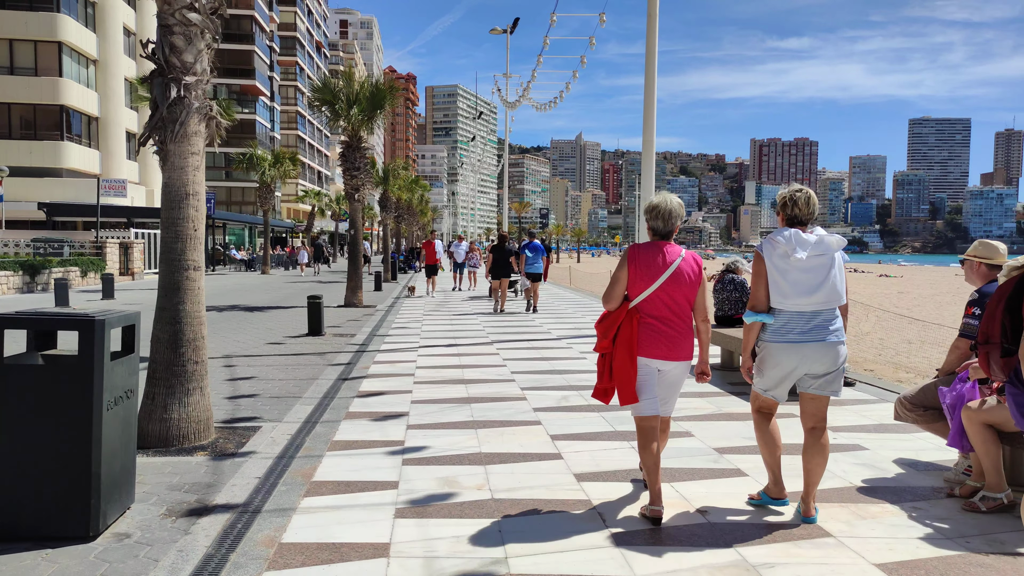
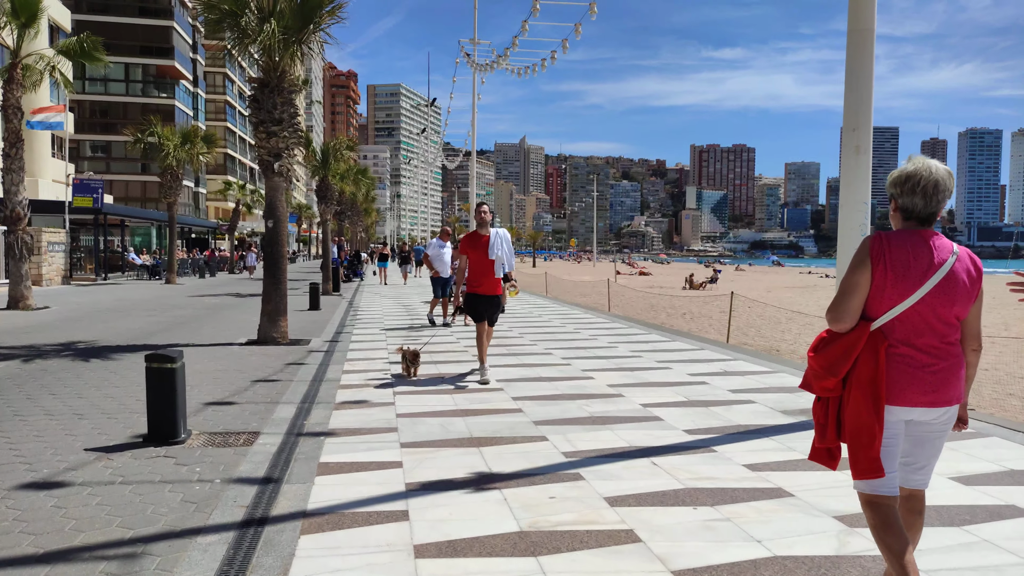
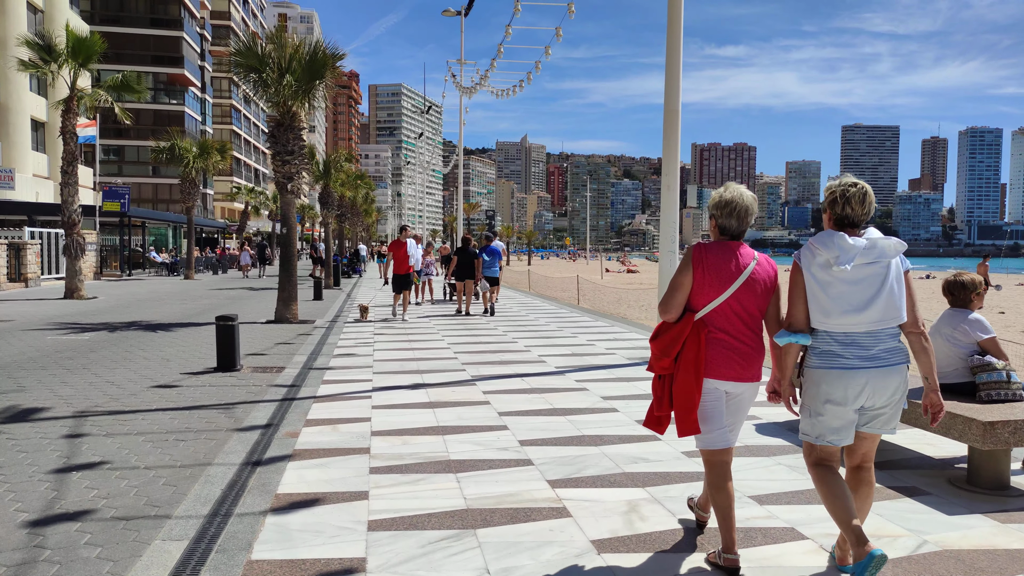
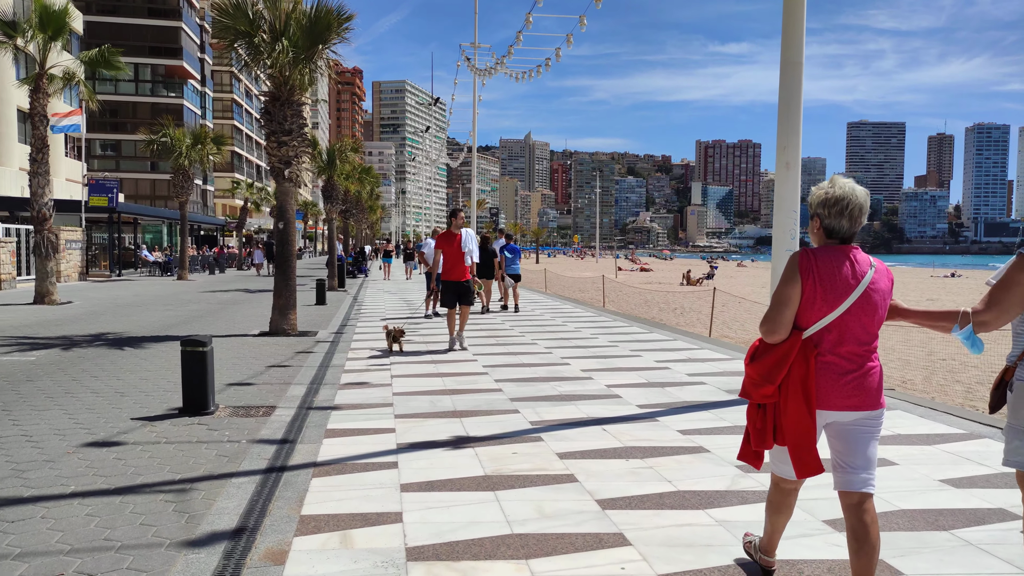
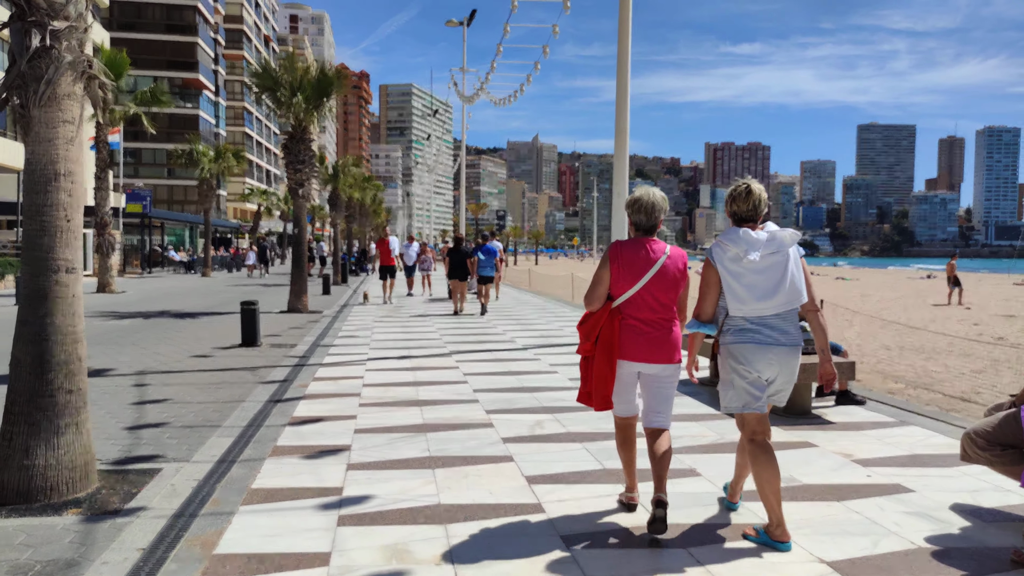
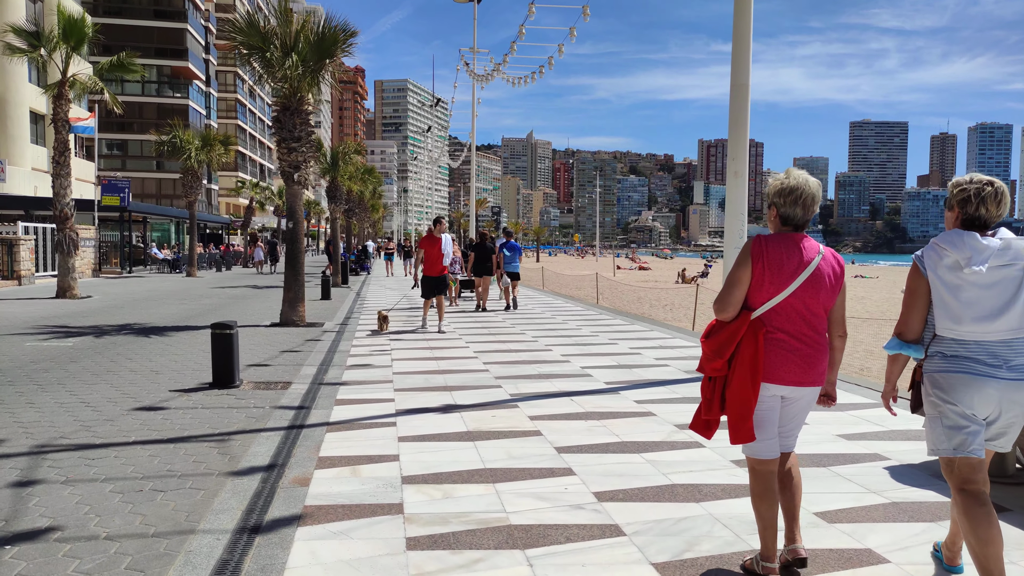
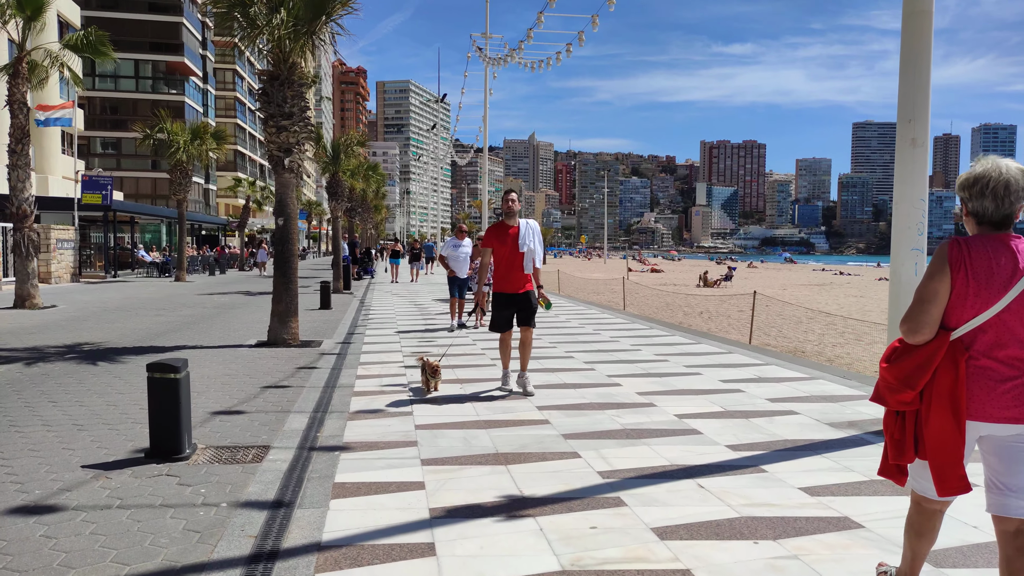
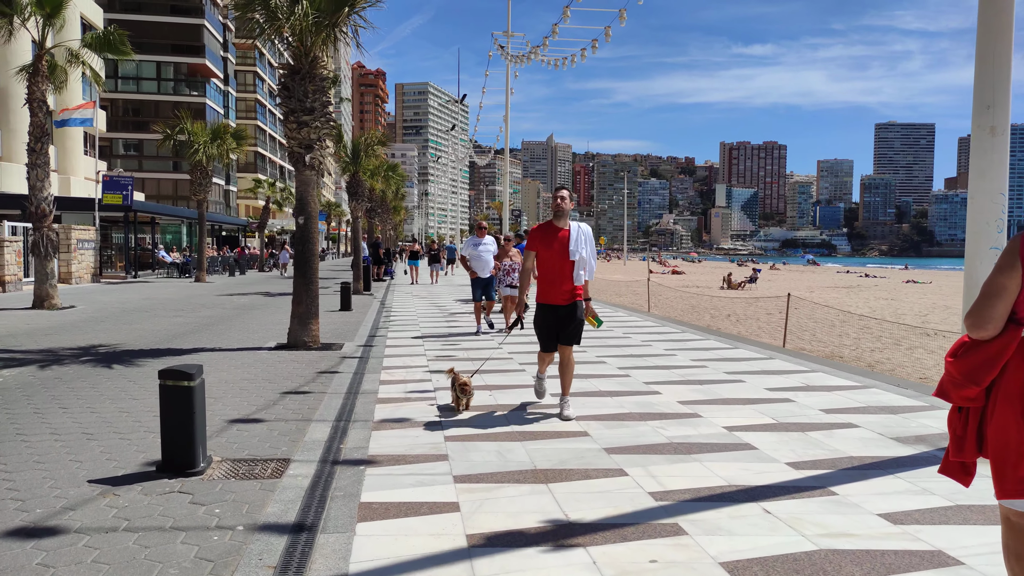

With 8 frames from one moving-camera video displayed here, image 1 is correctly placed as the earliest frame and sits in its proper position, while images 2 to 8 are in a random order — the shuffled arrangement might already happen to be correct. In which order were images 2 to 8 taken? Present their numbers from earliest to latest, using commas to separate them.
5, 3, 6, 4, 2, 7, 8
